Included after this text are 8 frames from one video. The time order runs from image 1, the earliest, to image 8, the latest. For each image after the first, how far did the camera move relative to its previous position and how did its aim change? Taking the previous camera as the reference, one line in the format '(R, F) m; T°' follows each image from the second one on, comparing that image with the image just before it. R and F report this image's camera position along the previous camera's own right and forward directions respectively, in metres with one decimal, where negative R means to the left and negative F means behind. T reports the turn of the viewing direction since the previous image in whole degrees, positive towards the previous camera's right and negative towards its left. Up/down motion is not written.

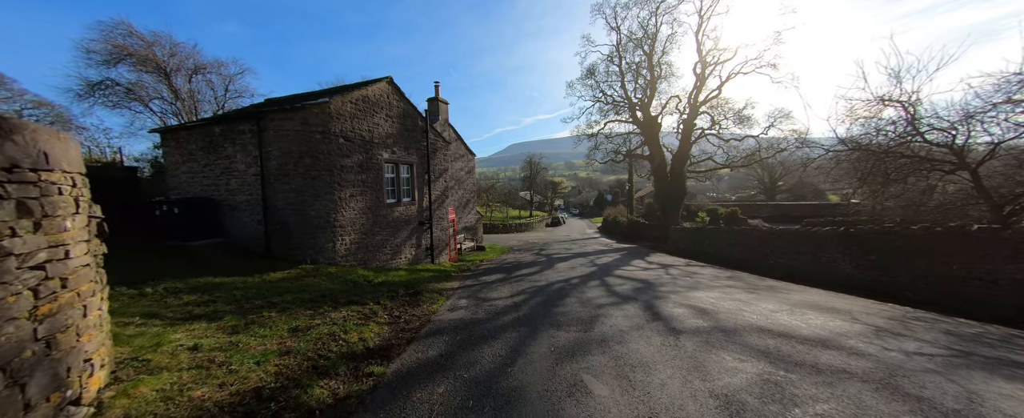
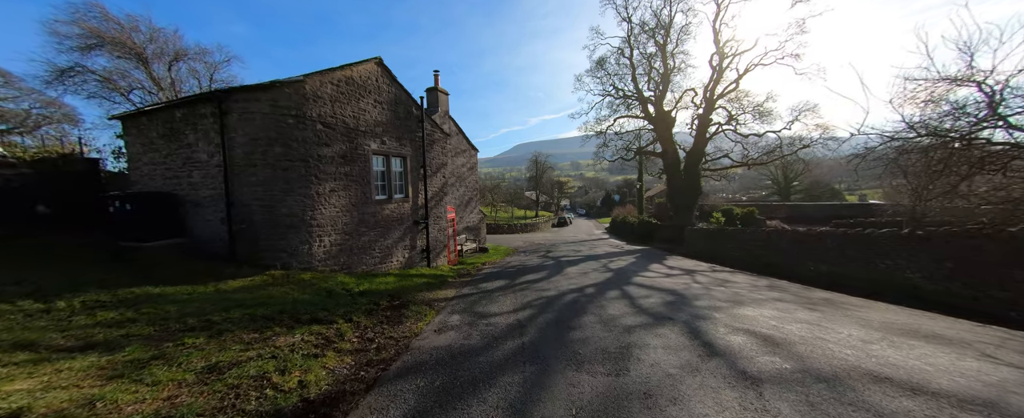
(0.0, +1.4) m; -1°
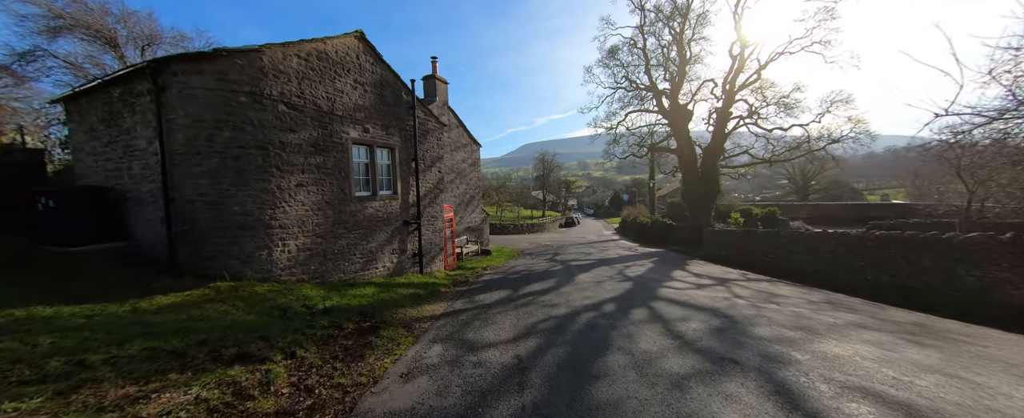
(+0.1, +1.5) m; -1°
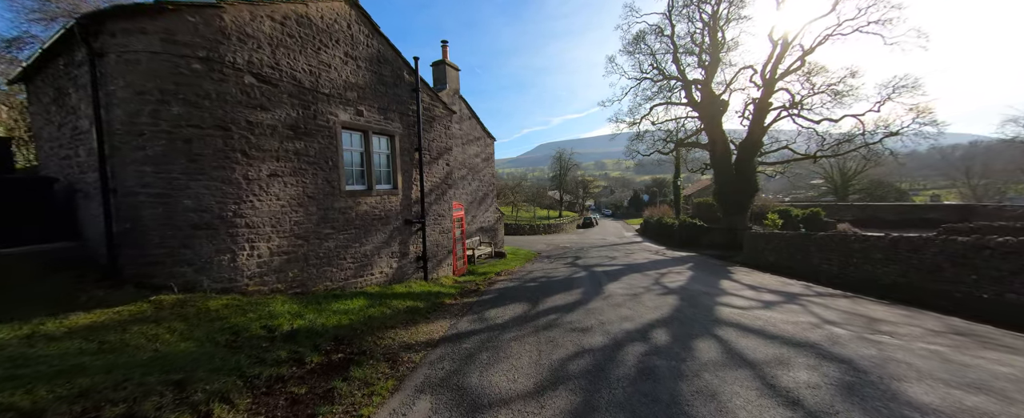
(-0.1, +1.5) m; -3°
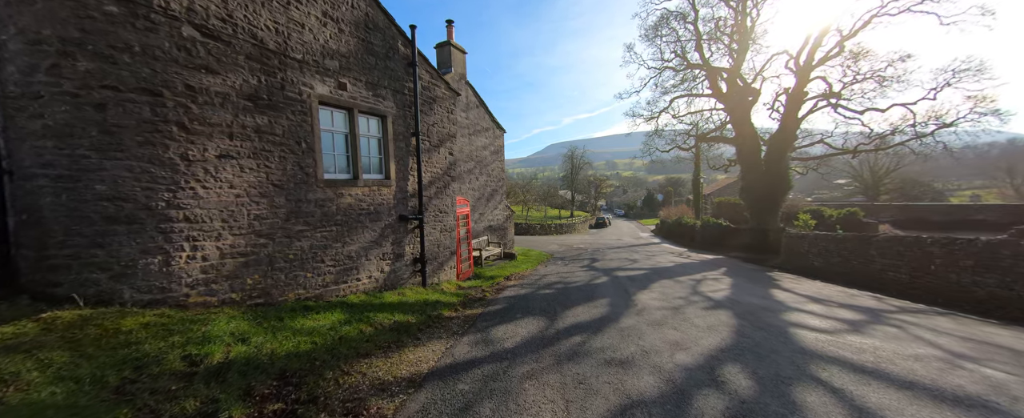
(-0.1, +1.4) m; -2°
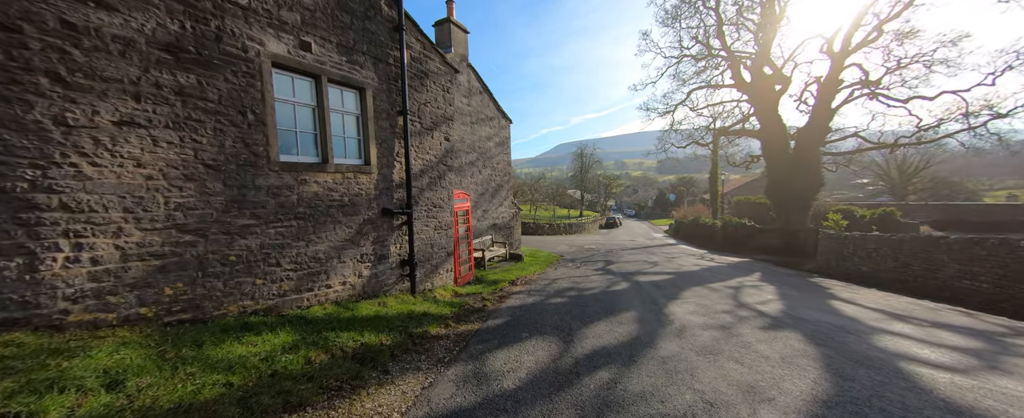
(+0.1, +1.4) m; -1°
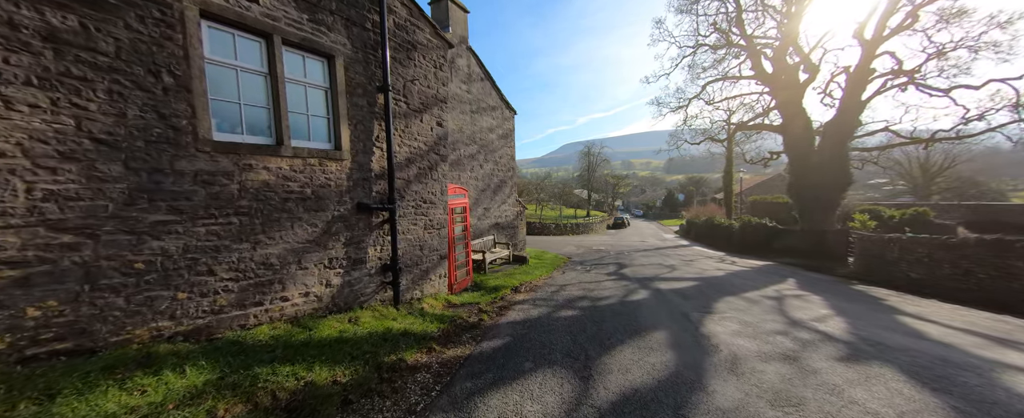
(+0.1, +1.2) m; -1°
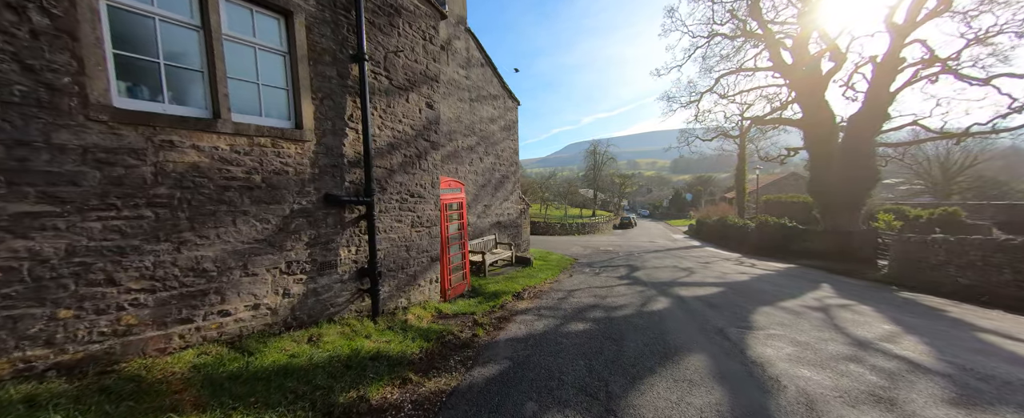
(+0.1, +1.0) m; -1°
